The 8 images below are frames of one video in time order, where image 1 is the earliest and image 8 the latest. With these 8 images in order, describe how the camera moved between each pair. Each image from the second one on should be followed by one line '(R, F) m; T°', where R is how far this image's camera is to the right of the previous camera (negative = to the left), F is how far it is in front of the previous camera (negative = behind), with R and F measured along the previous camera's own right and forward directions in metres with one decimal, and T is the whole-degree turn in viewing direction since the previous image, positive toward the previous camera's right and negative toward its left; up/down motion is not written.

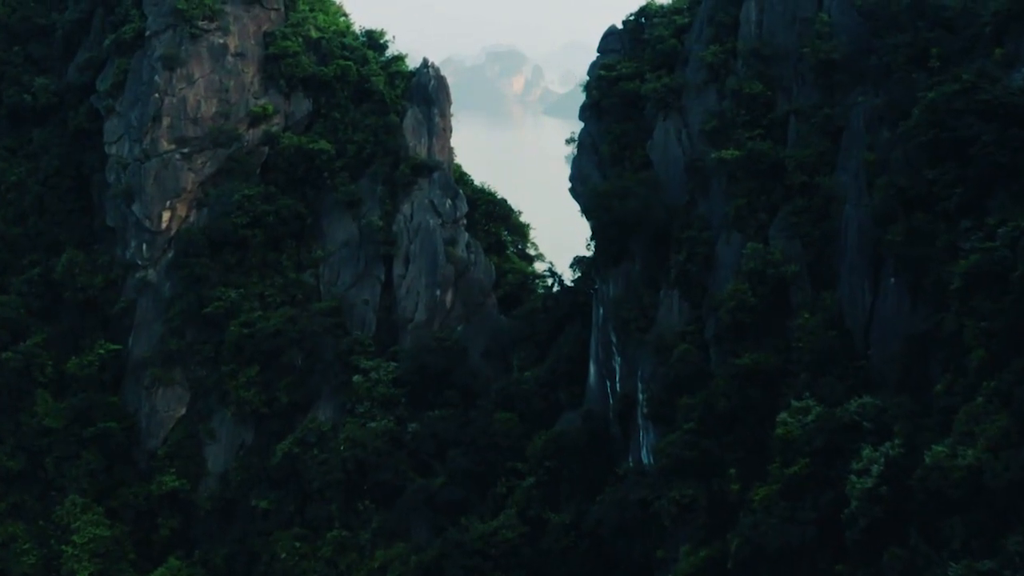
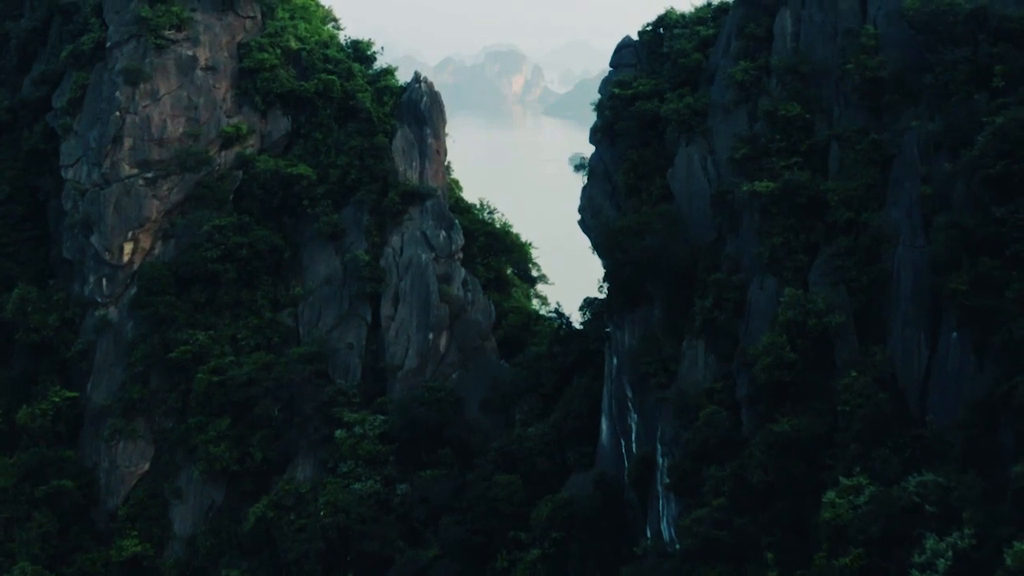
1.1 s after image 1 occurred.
(0.0, +3.1) m; 0°
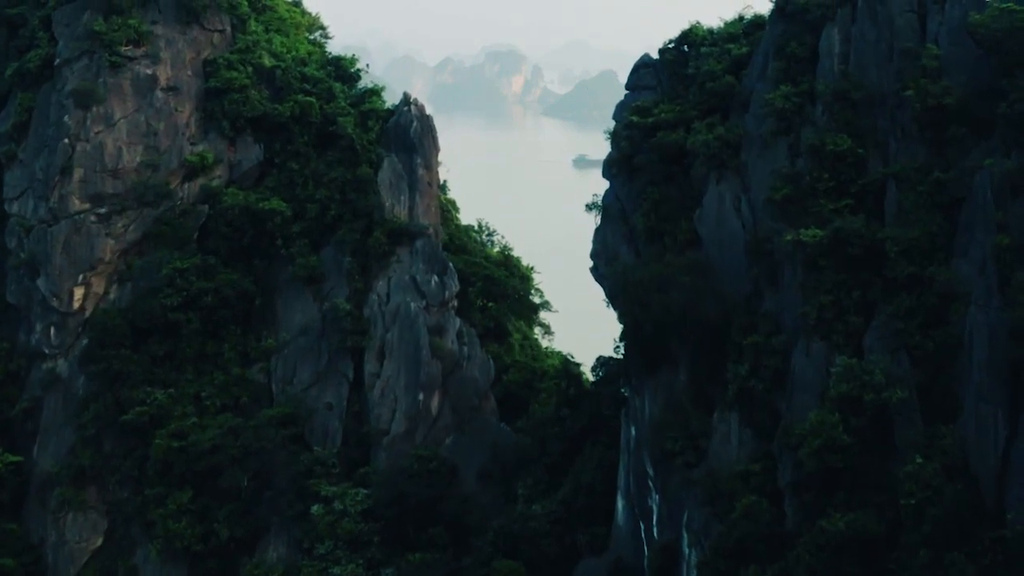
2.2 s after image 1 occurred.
(0.0, +3.1) m; 0°
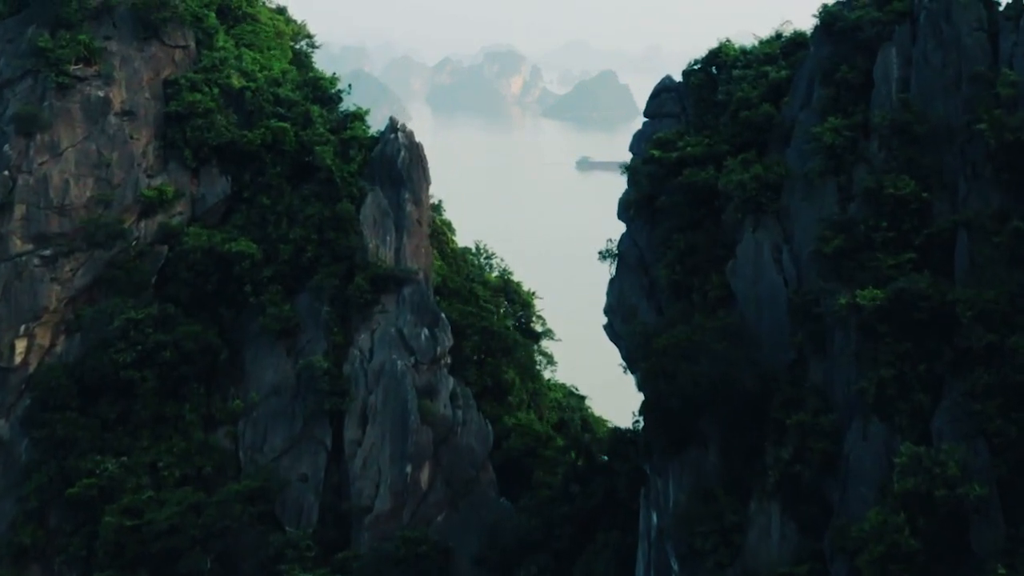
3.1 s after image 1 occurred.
(0.0, +2.8) m; 0°
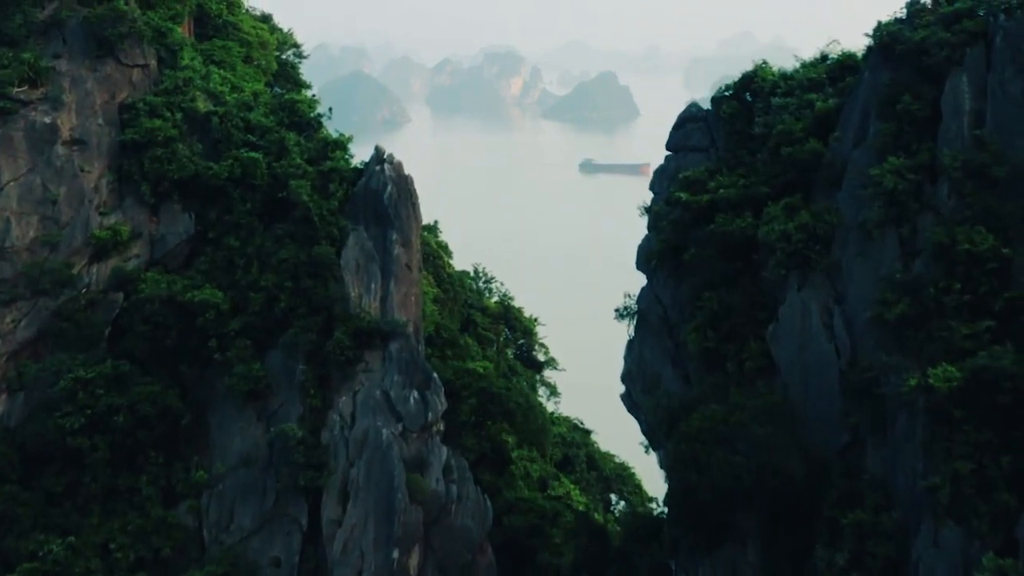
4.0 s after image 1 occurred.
(0.0, +2.5) m; 0°
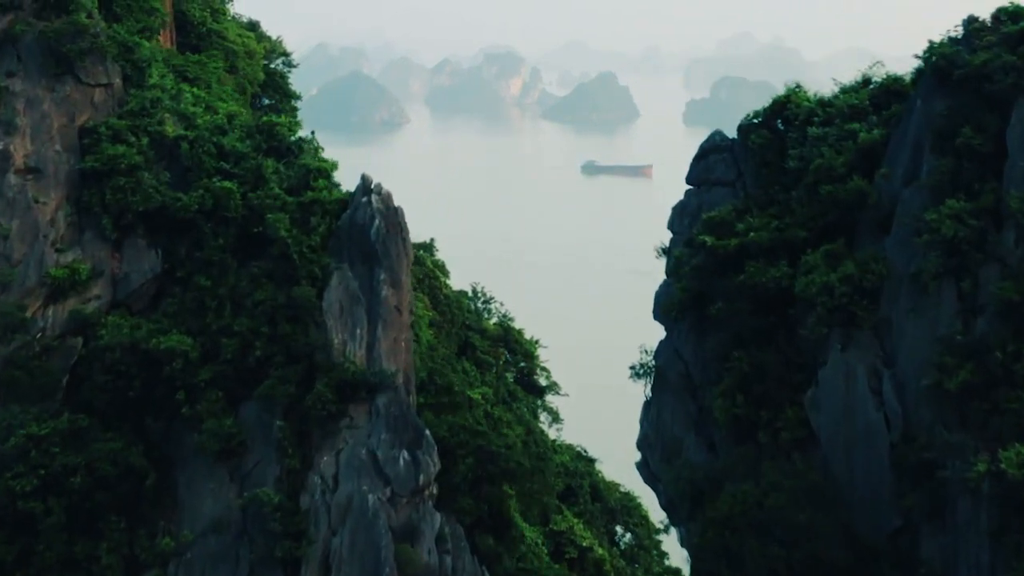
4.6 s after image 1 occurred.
(0.0, +1.8) m; 0°
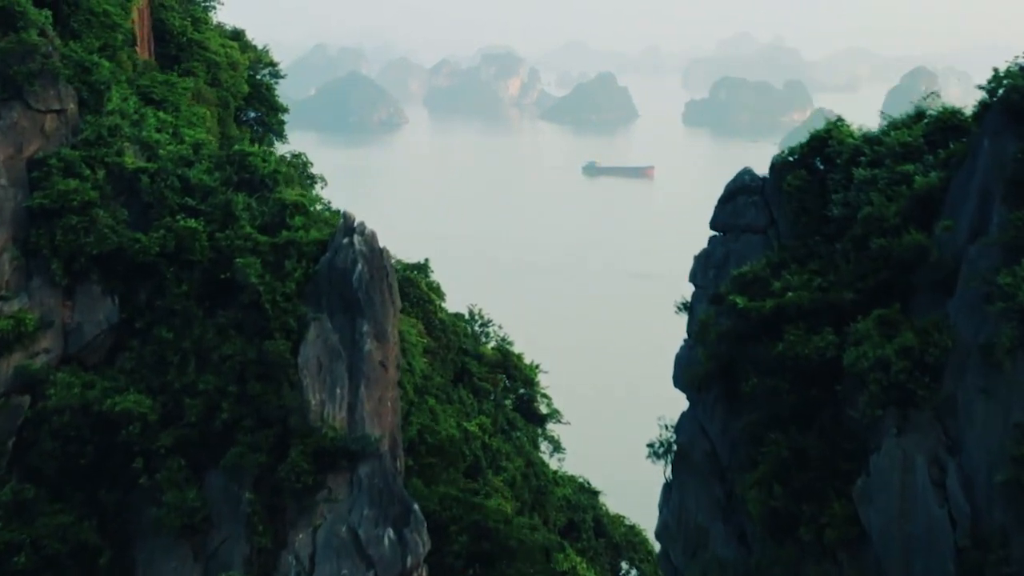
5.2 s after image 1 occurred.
(0.0, +1.8) m; 0°
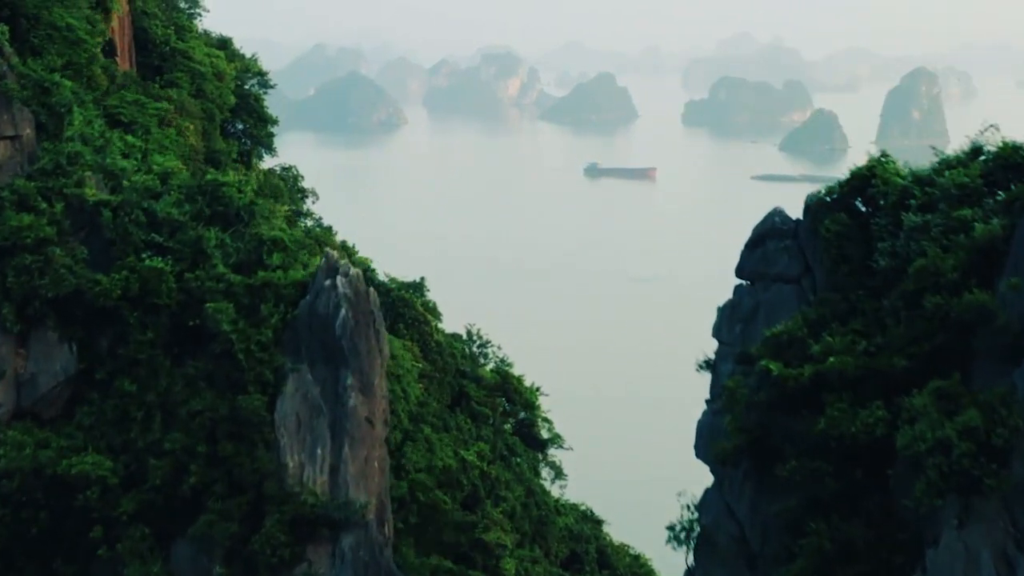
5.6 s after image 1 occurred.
(0.0, +1.4) m; 0°
